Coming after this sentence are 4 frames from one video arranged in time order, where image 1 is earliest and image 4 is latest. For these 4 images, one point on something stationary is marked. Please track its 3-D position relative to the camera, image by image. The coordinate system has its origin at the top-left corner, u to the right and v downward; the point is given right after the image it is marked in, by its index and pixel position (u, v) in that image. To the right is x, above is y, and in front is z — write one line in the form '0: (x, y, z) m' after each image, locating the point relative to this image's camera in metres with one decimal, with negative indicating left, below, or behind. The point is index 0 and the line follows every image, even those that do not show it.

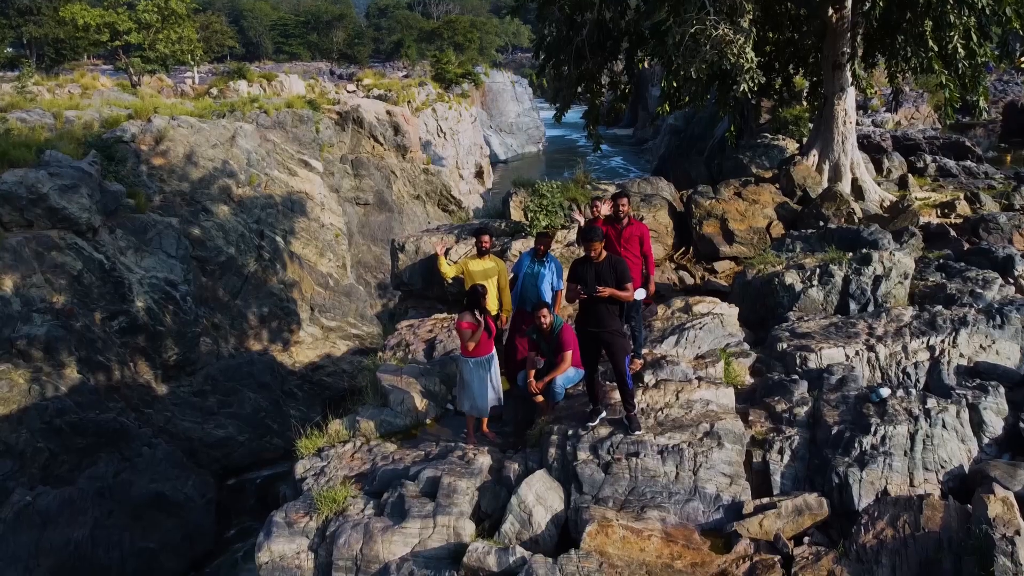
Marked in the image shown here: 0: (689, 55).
0: (+1.6, +2.2, +7.2) m
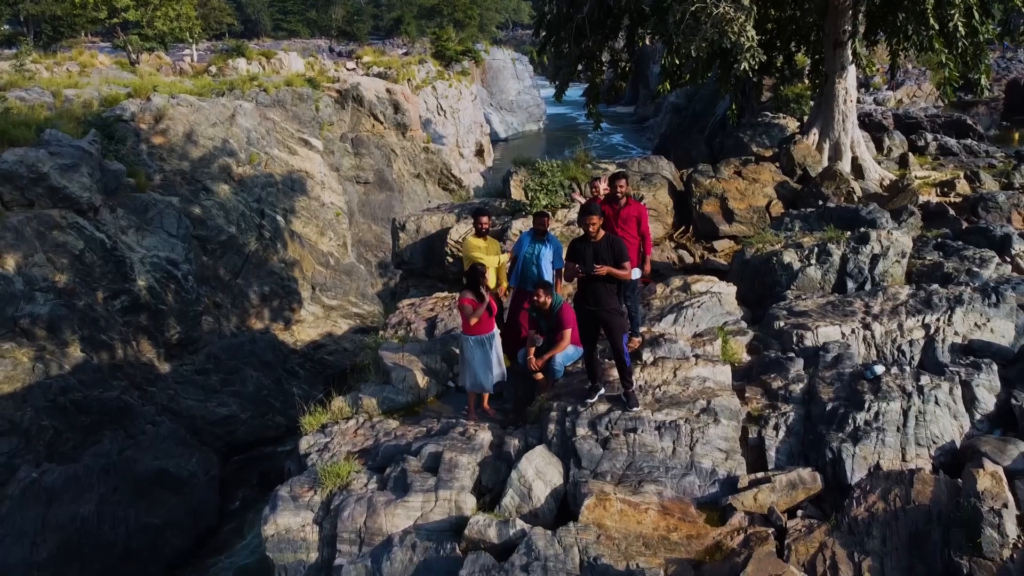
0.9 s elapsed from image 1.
0: (+1.6, +2.4, +7.2) m
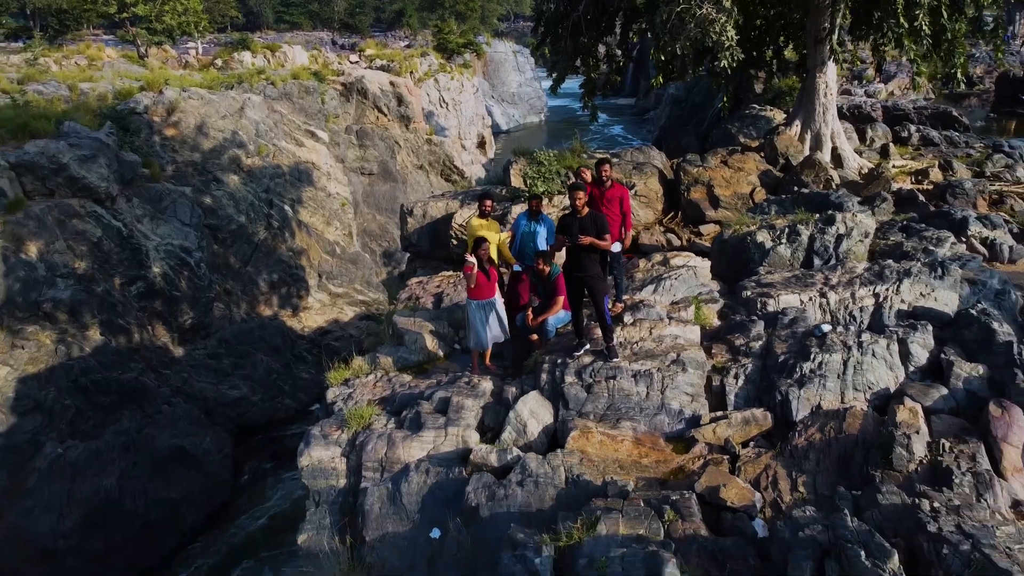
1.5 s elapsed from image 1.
0: (+1.6, +2.6, +7.7) m
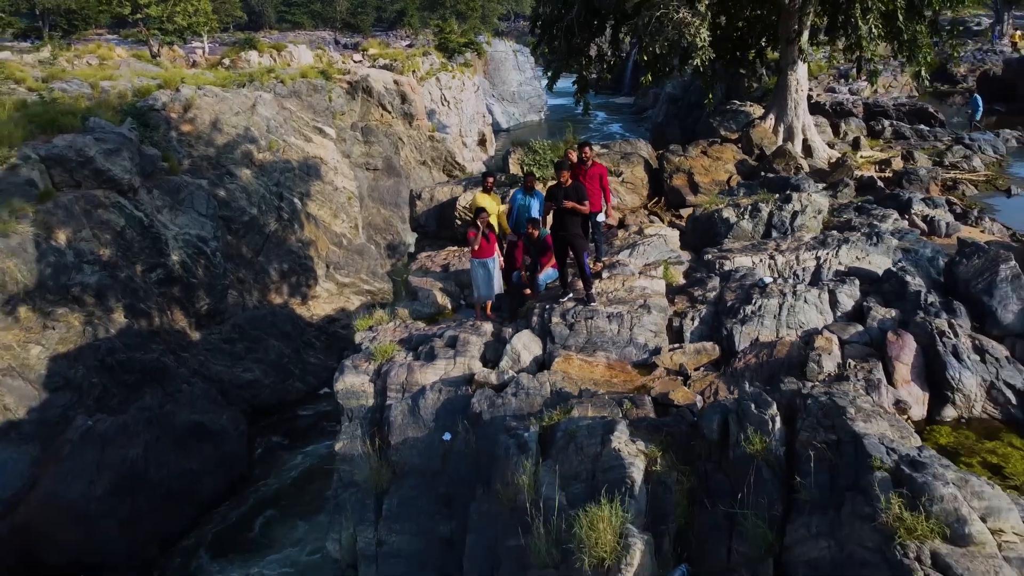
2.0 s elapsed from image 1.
0: (+1.6, +2.9, +8.7) m
